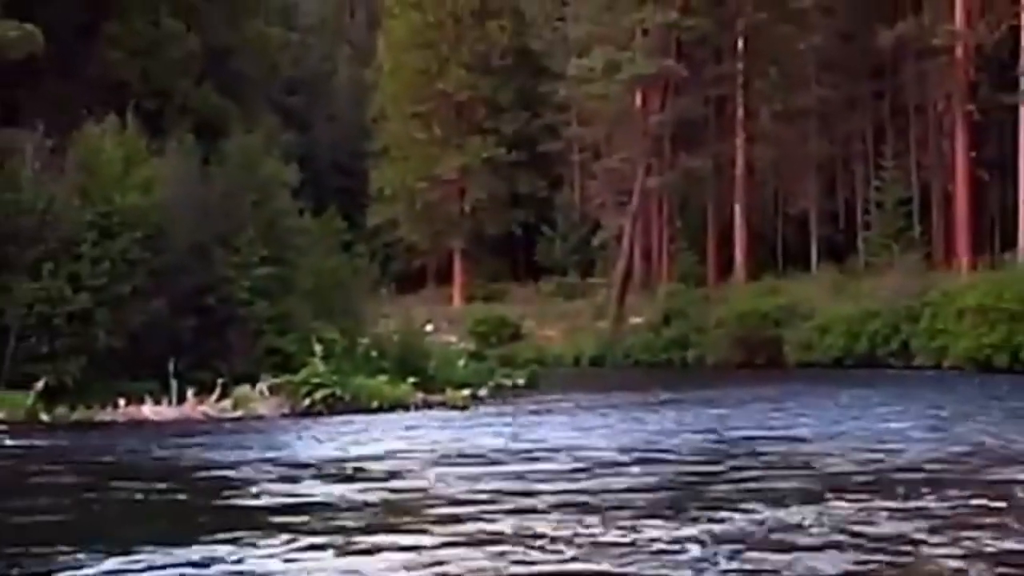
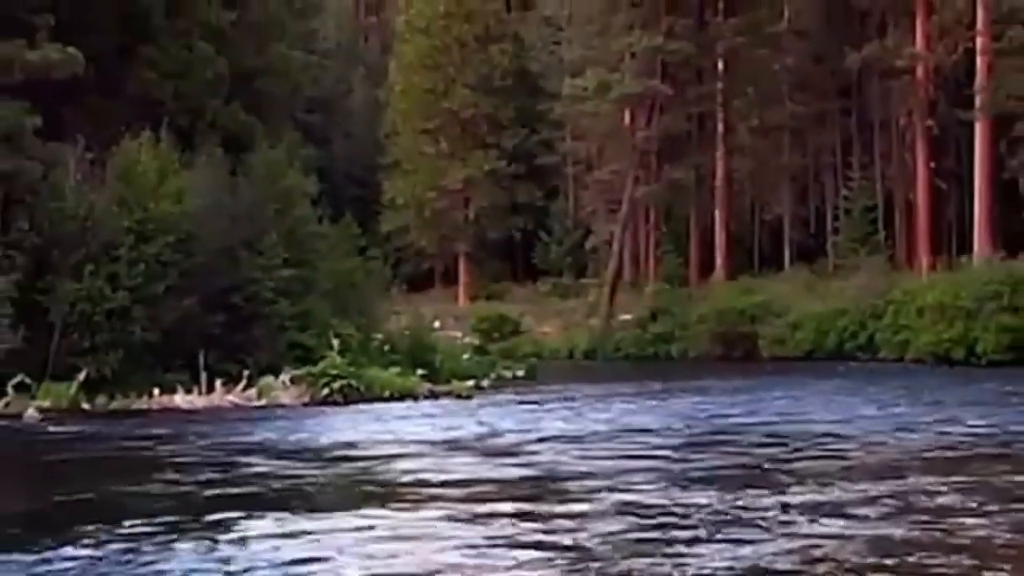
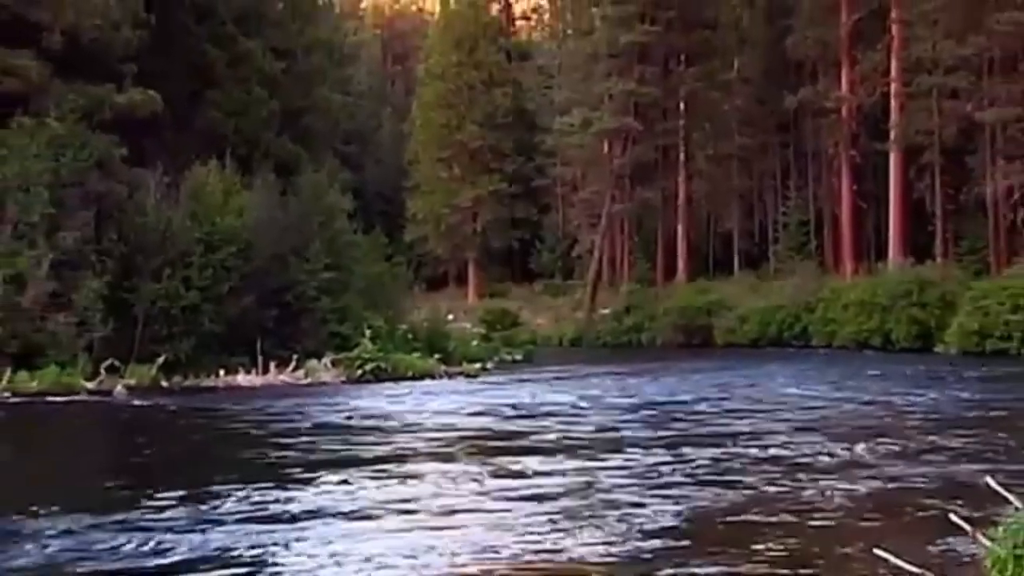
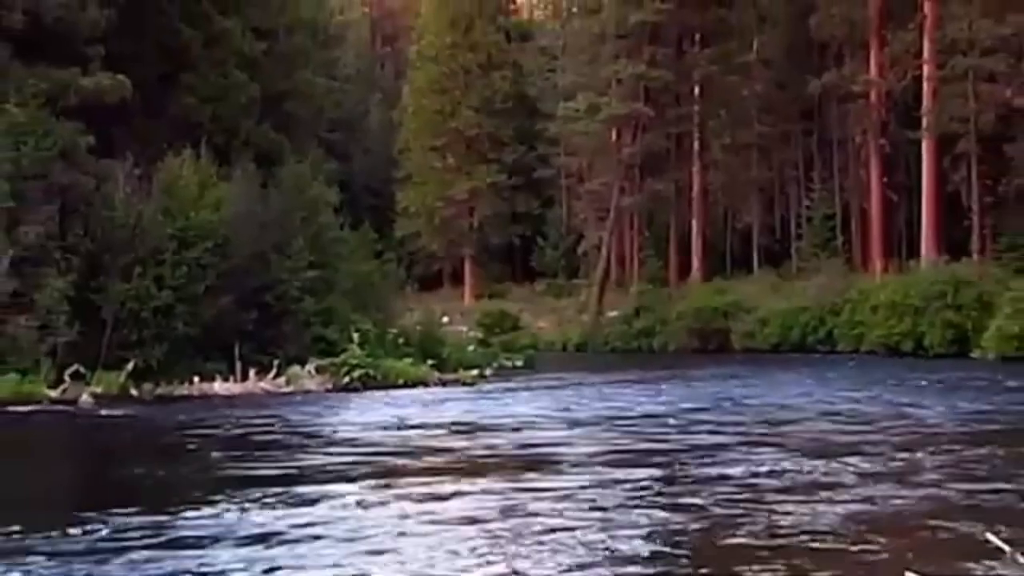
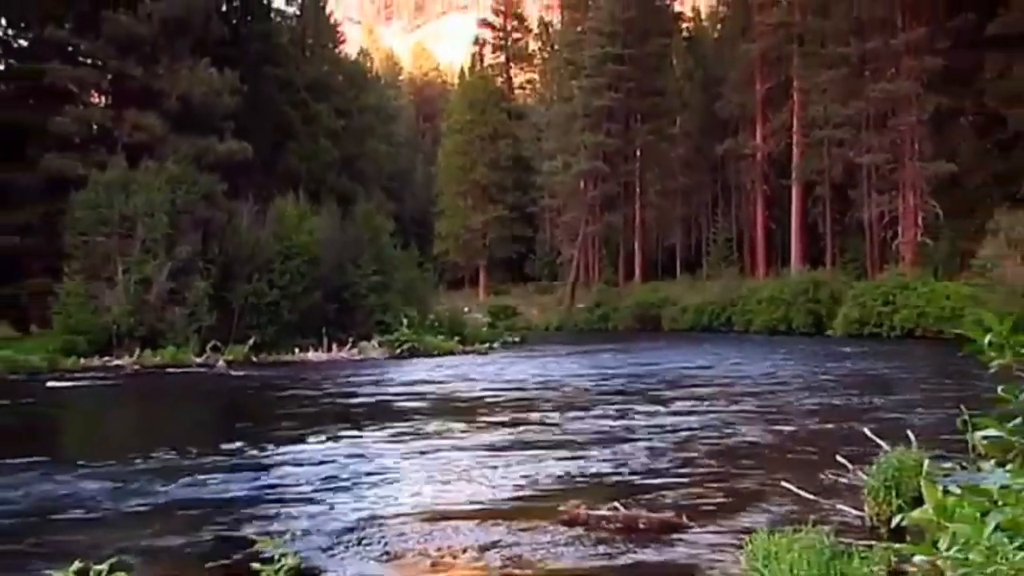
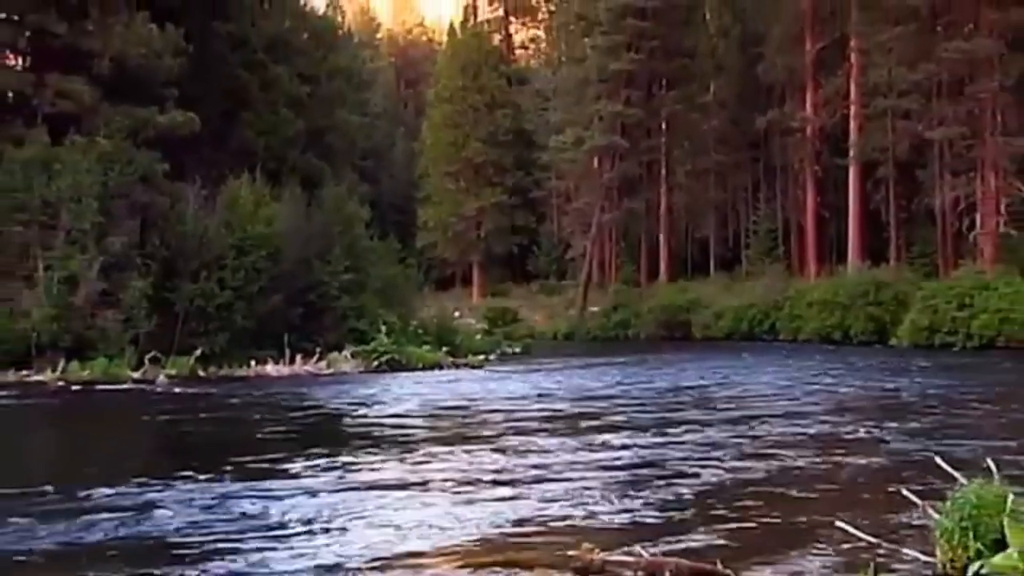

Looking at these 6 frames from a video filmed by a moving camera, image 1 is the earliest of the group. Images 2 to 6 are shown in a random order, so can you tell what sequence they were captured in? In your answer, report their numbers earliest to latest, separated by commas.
2, 4, 3, 6, 5
